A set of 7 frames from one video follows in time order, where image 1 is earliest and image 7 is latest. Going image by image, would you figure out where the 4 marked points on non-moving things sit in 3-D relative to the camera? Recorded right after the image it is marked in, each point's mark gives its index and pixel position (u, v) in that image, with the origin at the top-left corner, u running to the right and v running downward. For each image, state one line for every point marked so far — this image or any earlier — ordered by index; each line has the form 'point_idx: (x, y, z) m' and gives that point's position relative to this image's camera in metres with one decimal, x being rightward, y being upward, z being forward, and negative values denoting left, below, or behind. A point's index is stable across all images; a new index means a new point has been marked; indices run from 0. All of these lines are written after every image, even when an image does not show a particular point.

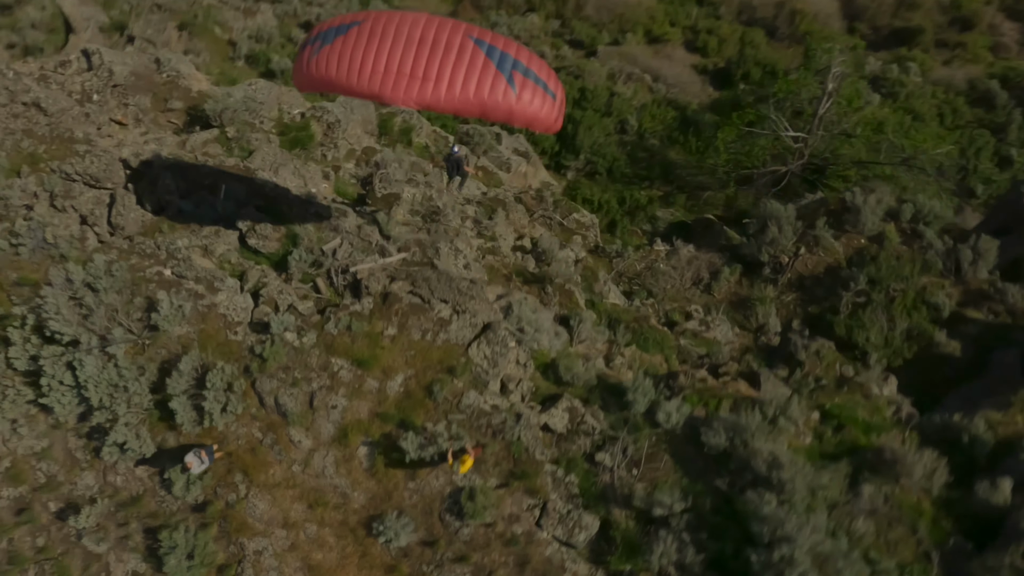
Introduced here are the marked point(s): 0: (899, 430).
0: (+3.6, -1.5, +6.3) m
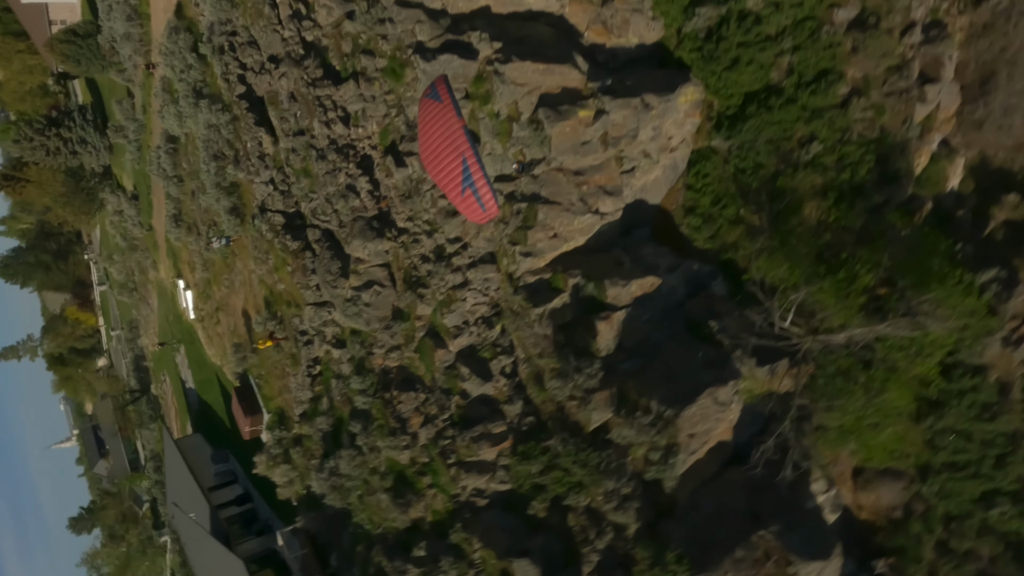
0: (-1.4, -3.9, +12.1) m
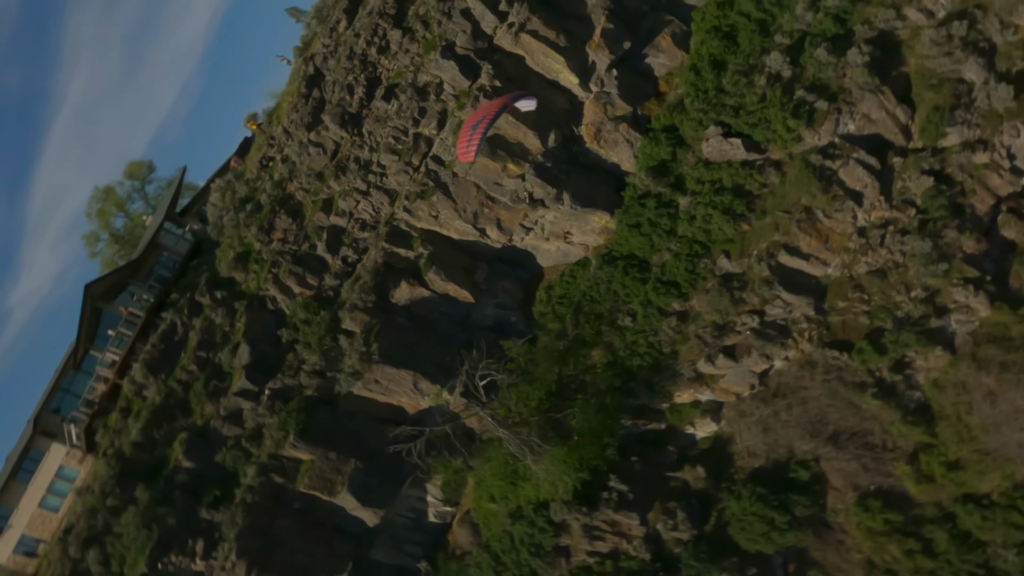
0: (-7.0, +0.2, +18.0) m
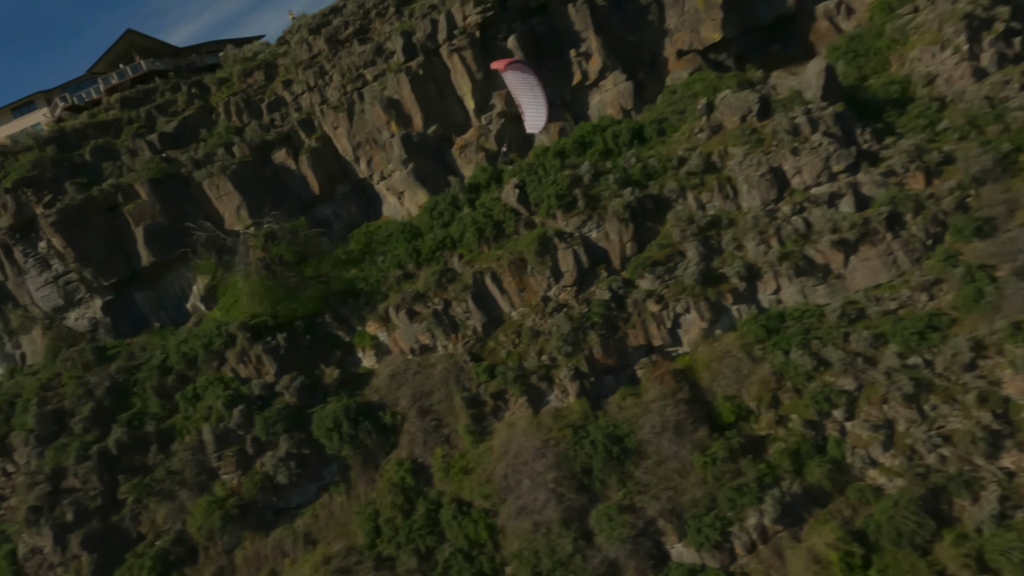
0: (-11.0, +7.1, +25.1) m
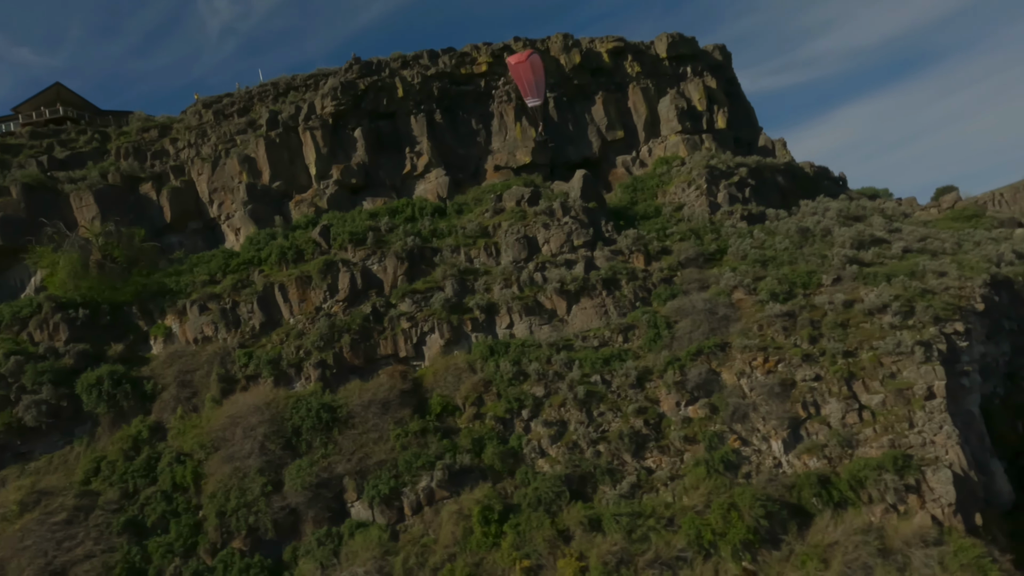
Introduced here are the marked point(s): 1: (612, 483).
0: (-17.6, +6.4, +29.9) m
1: (+2.6, -5.0, +17.5) m
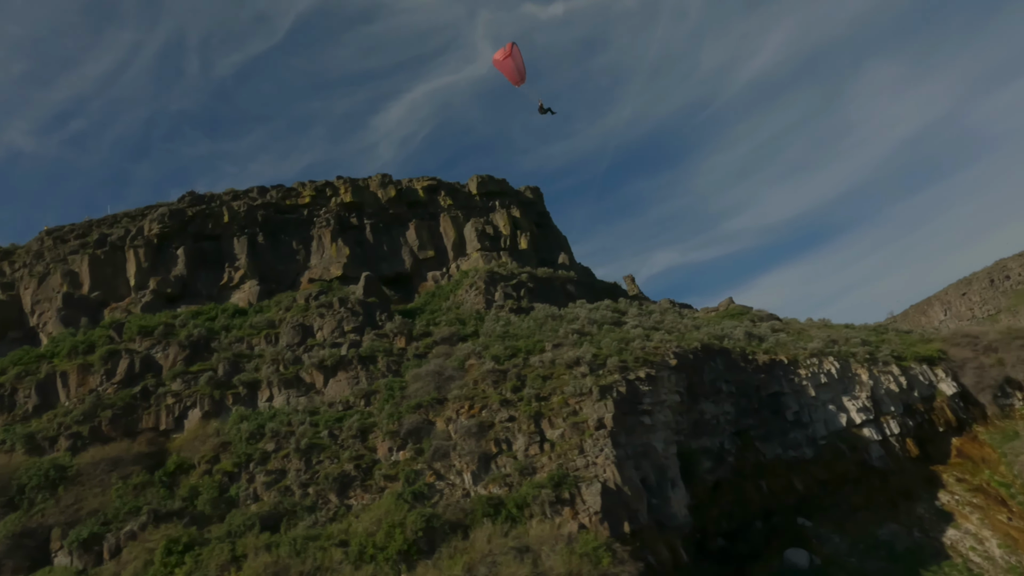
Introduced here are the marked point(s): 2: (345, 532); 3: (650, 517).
0: (-26.7, +1.1, +32.6) m
1: (-5.6, -6.3, +18.7) m
2: (-4.4, -6.3, +17.8) m
3: (+3.9, -6.4, +19.0) m
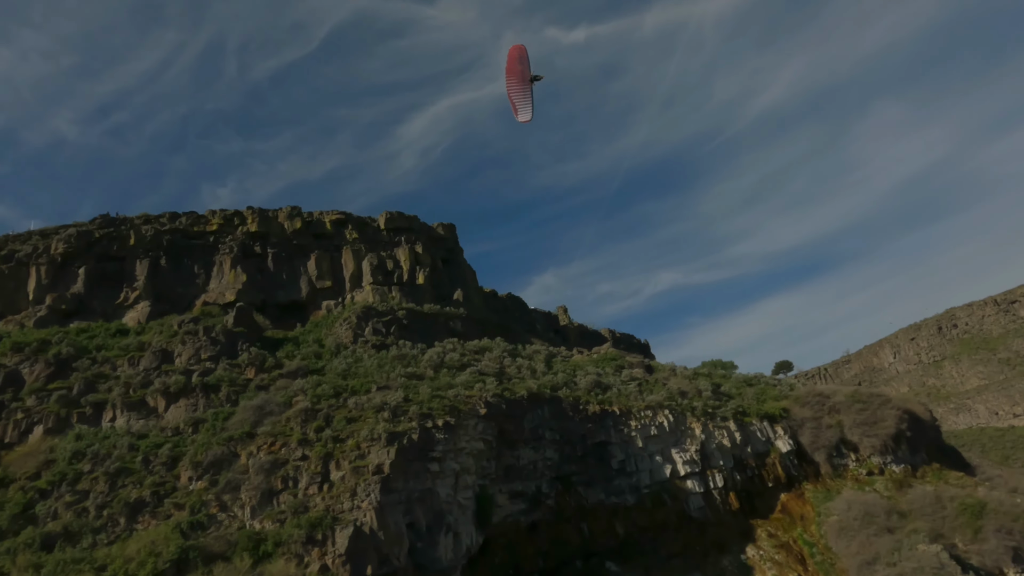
0: (-32.7, +0.8, +34.9) m
1: (-12.5, -7.5, +20.3) m
2: (-11.3, -7.6, +19.3) m
3: (-3.0, -8.1, +20.2) m
